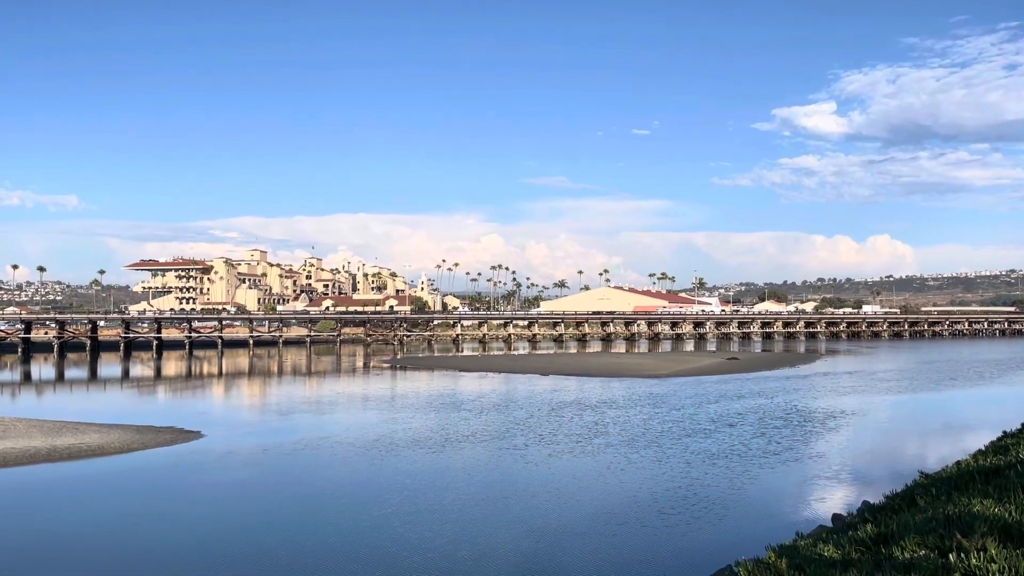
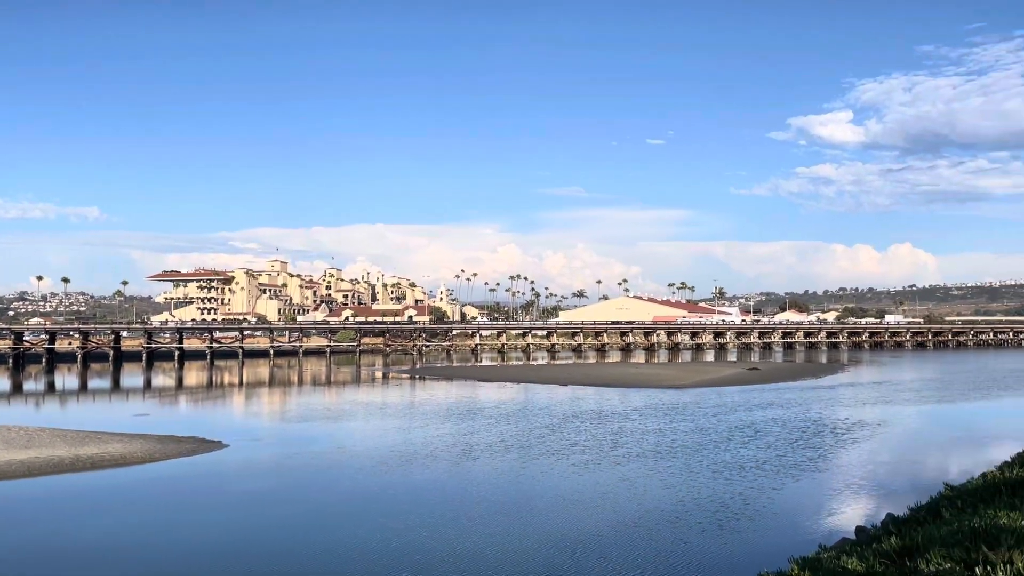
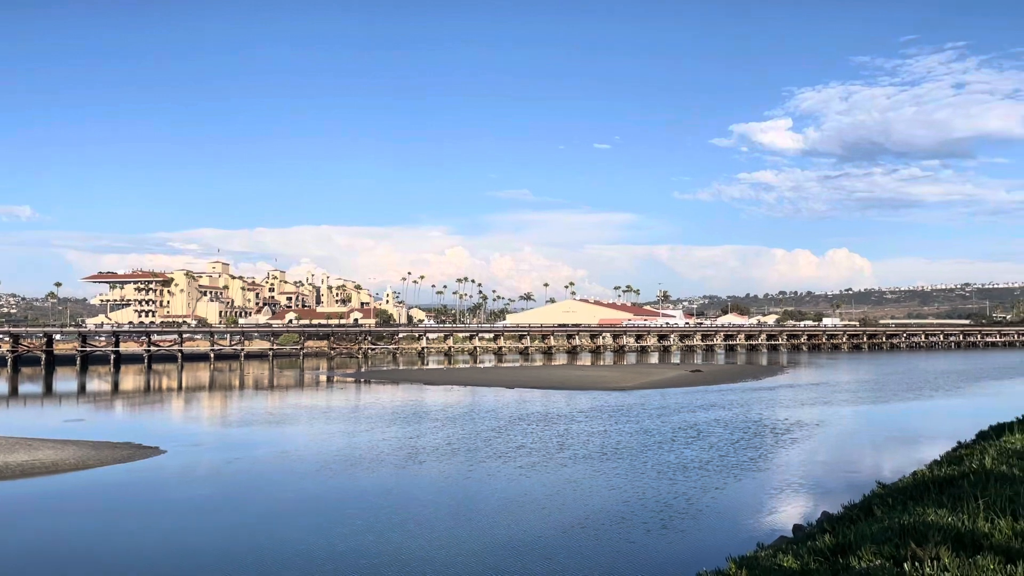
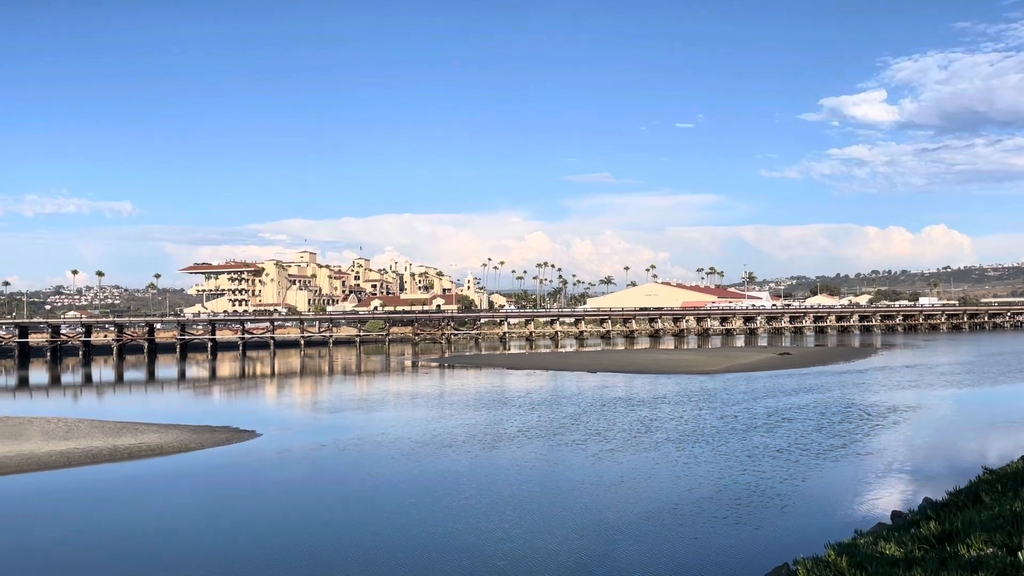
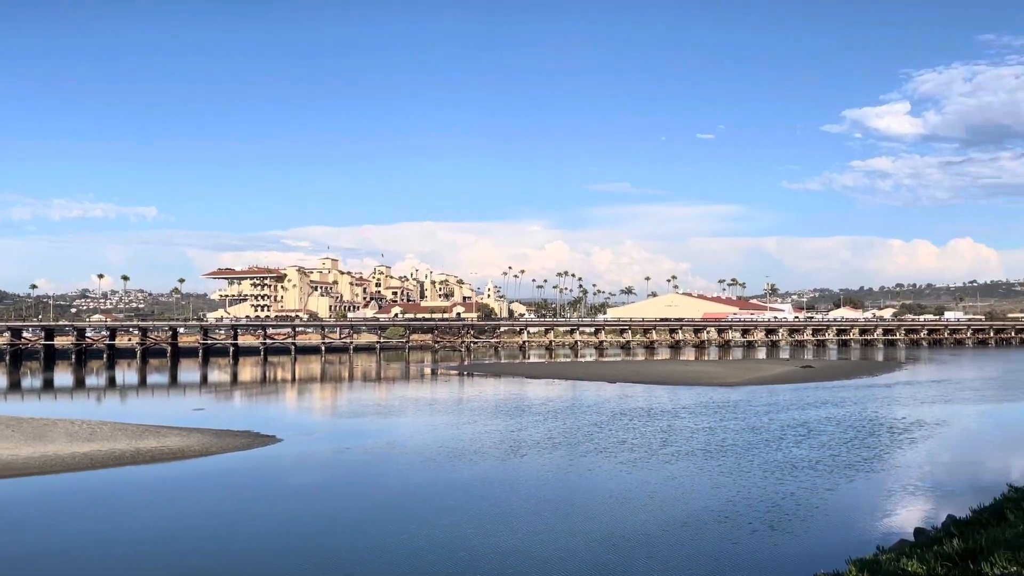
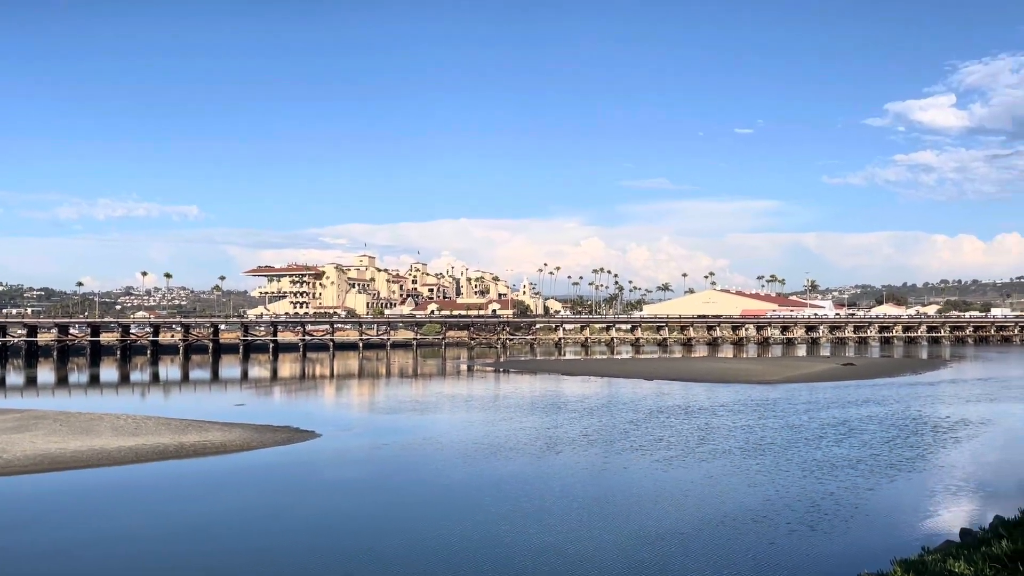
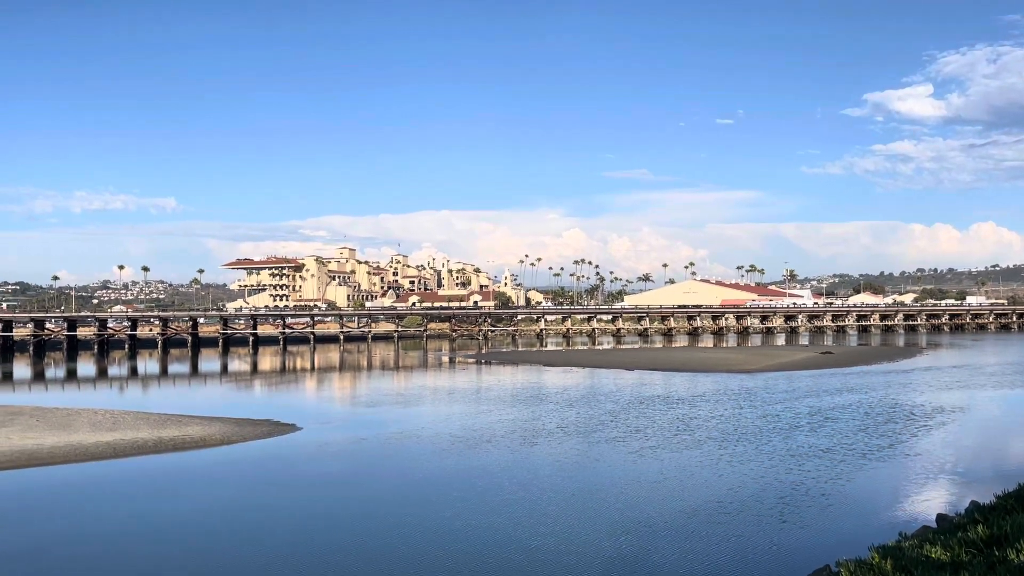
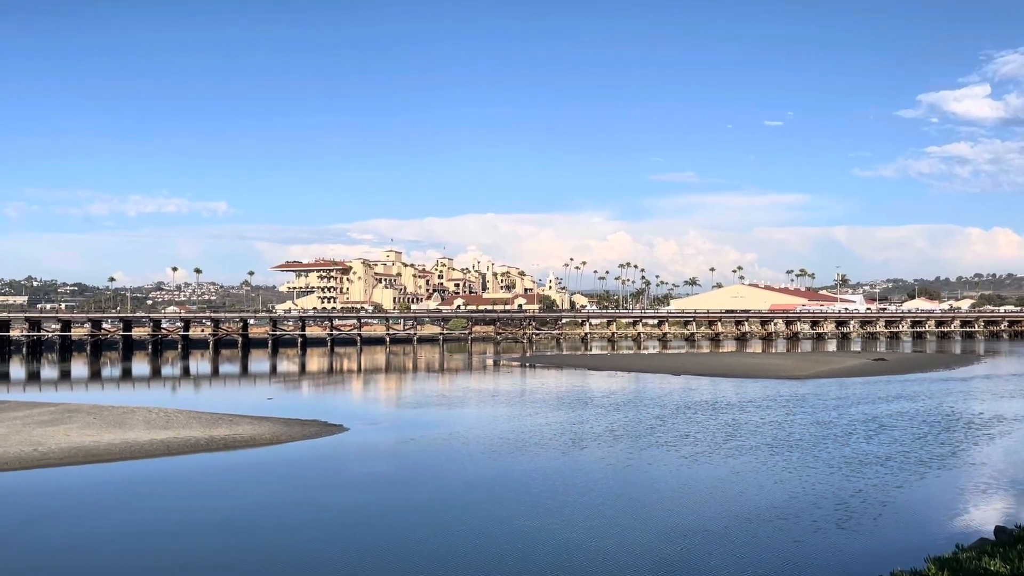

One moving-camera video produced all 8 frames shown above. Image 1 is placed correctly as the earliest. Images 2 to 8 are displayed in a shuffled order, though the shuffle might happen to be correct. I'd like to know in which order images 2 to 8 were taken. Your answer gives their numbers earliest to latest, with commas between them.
4, 7, 8, 6, 5, 2, 3
